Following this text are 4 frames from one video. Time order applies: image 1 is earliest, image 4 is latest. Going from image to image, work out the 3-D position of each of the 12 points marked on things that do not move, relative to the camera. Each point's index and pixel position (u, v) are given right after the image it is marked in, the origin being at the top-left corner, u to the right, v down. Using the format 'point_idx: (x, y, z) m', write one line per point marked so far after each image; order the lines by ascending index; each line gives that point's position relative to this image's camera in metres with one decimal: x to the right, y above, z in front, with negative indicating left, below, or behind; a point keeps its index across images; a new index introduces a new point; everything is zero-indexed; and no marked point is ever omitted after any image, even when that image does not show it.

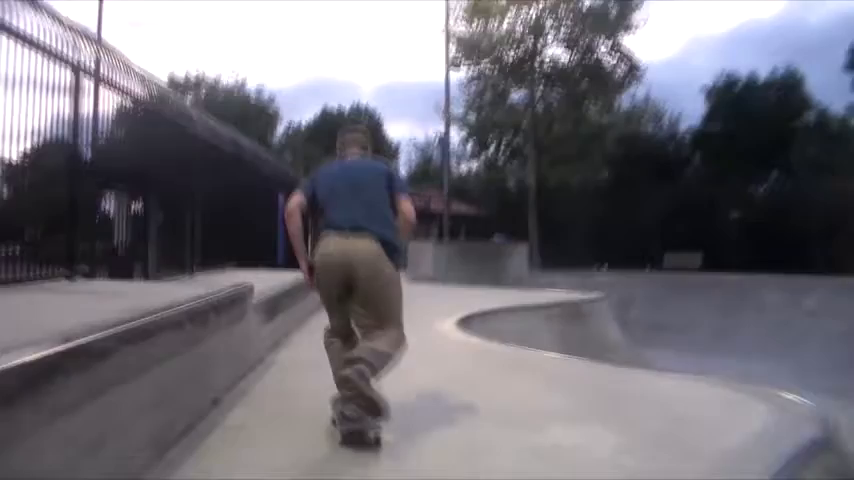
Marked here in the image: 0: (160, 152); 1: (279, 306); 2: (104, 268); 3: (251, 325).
0: (-3.3, +1.2, +13.4) m
1: (-1.6, -0.7, +10.5) m
2: (-3.5, -0.3, +11.6) m
3: (-1.5, -0.7, +8.8) m
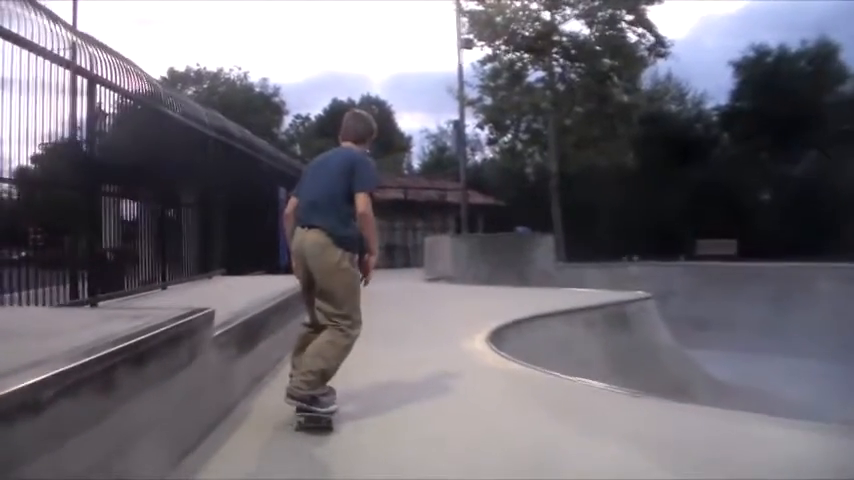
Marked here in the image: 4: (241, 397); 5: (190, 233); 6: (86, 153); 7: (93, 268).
0: (-3.1, +1.1, +12.5) m
1: (-1.4, -0.7, +9.5) m
2: (-3.3, -0.4, +10.6) m
3: (-1.4, -0.8, +7.9) m
4: (-1.4, -1.2, +7.9) m
5: (-3.2, +0.1, +14.1) m
6: (-3.2, +0.8, +9.9) m
7: (-3.3, -0.3, +10.3) m
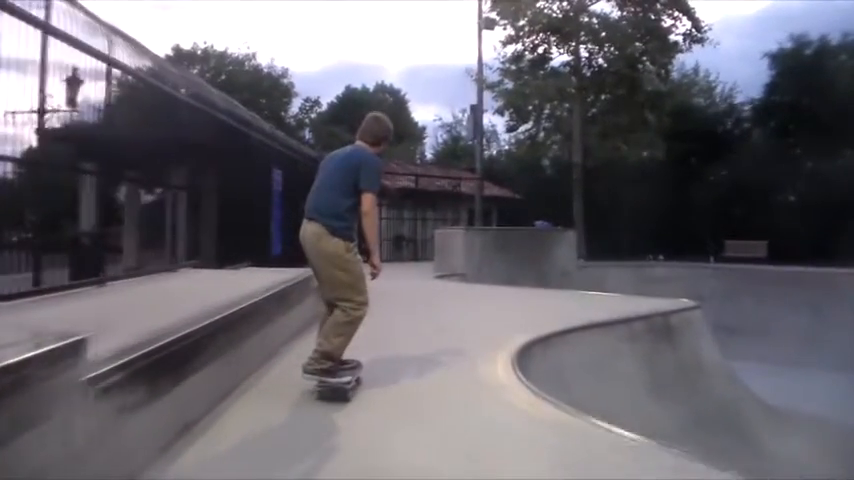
0: (-3.0, +1.3, +11.5) m
1: (-1.3, -0.6, +8.5) m
2: (-3.2, -0.2, +9.7) m
3: (-1.3, -0.7, +6.9) m
4: (-1.3, -1.1, +6.9) m
5: (-3.0, +0.3, +13.1) m
6: (-3.1, +1.0, +8.9) m
7: (-3.2, -0.1, +9.4) m
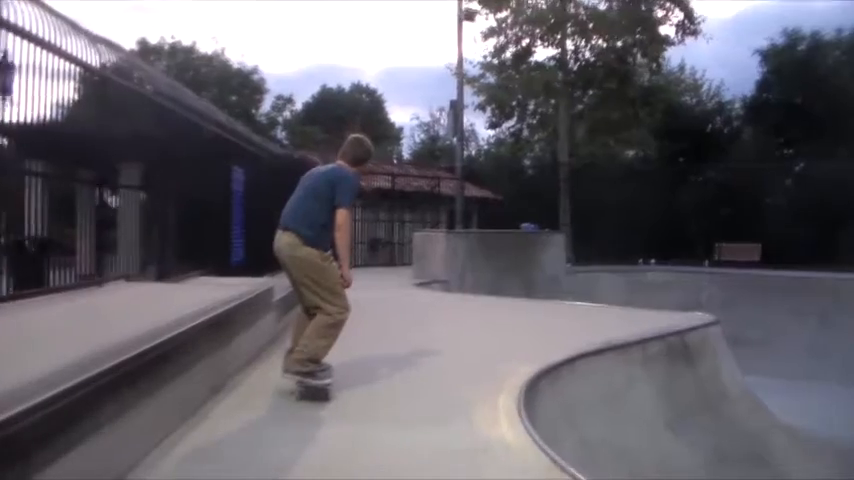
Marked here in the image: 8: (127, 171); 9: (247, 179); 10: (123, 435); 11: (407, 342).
0: (-3.2, +1.3, +10.6) m
1: (-1.5, -0.7, +7.7) m
2: (-3.4, -0.3, +8.8) m
3: (-1.4, -0.7, +6.0) m
4: (-1.5, -1.1, +6.1) m
5: (-3.3, +0.2, +12.3) m
6: (-3.3, +0.9, +8.1) m
7: (-3.4, -0.2, +8.5) m
8: (-3.3, +0.8, +12.1) m
9: (-3.0, +1.0, +18.0) m
10: (-1.4, -0.9, +4.7) m
11: (-0.2, -0.9, +9.6) m
